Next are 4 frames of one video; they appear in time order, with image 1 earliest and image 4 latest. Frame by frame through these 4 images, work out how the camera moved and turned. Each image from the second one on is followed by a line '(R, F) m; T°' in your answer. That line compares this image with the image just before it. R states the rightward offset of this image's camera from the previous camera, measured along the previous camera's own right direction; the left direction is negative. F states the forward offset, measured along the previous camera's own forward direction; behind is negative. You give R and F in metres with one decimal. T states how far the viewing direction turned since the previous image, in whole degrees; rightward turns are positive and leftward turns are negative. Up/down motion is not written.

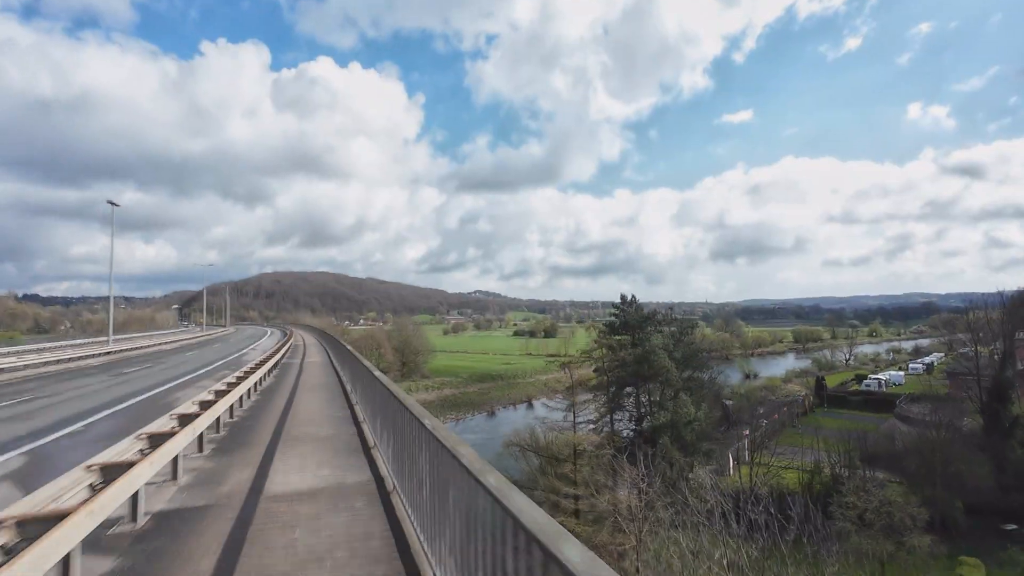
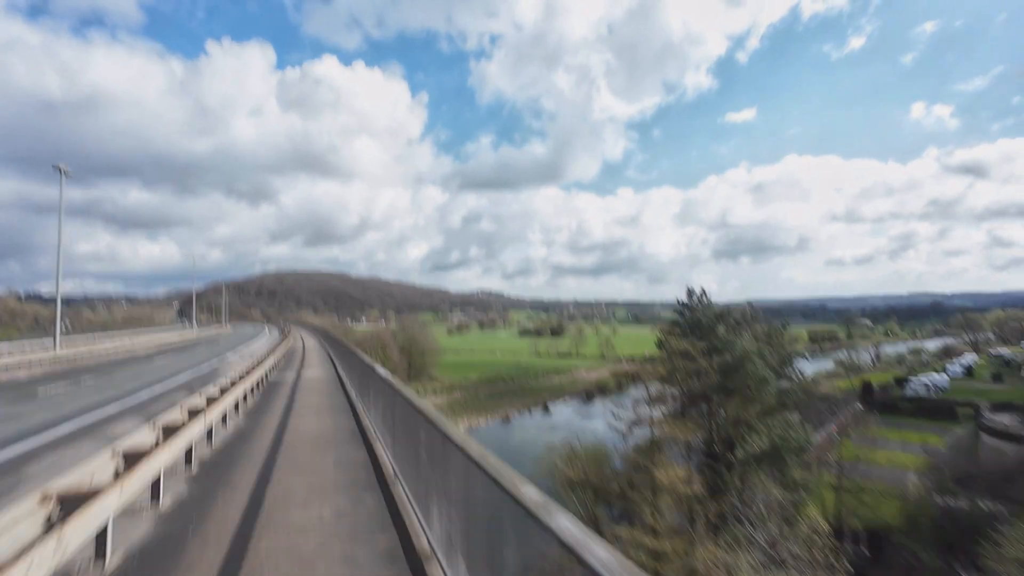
(-0.2, +0.6) m; 0°
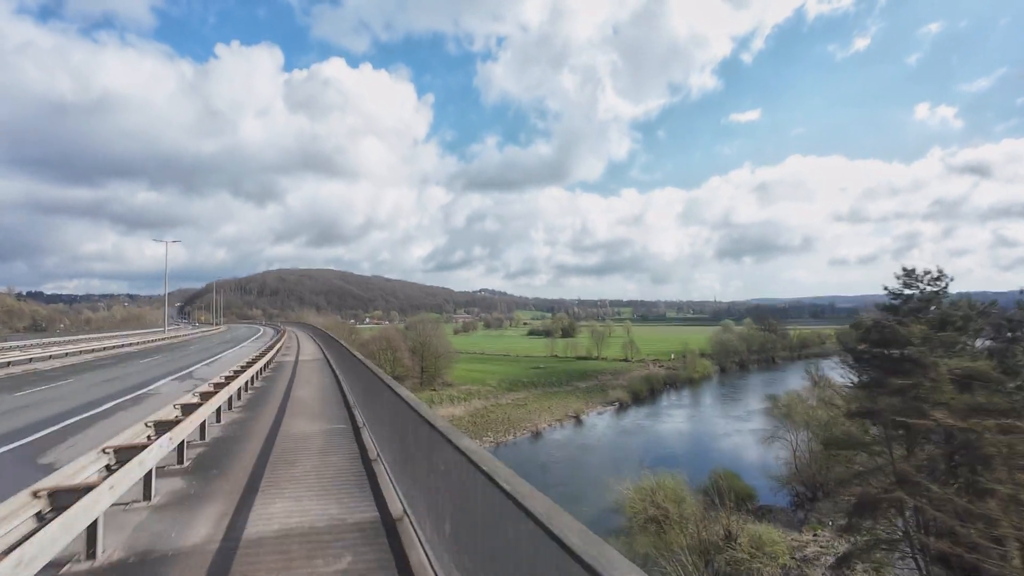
(-0.3, +1.0) m; 0°
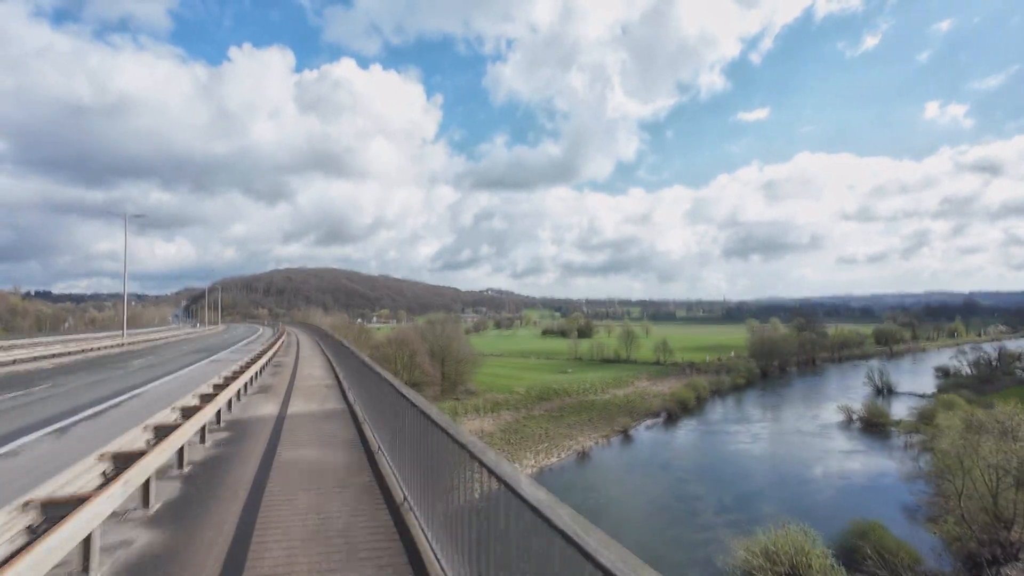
(-0.3, +1.0) m; -1°
